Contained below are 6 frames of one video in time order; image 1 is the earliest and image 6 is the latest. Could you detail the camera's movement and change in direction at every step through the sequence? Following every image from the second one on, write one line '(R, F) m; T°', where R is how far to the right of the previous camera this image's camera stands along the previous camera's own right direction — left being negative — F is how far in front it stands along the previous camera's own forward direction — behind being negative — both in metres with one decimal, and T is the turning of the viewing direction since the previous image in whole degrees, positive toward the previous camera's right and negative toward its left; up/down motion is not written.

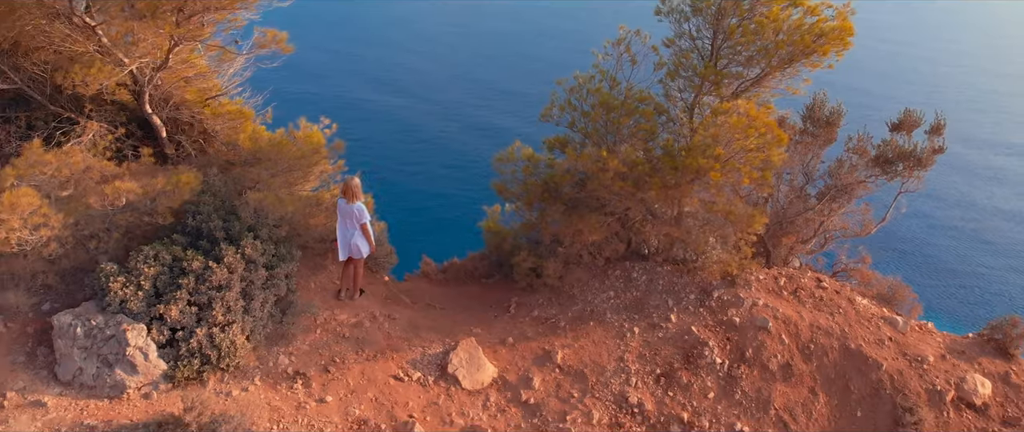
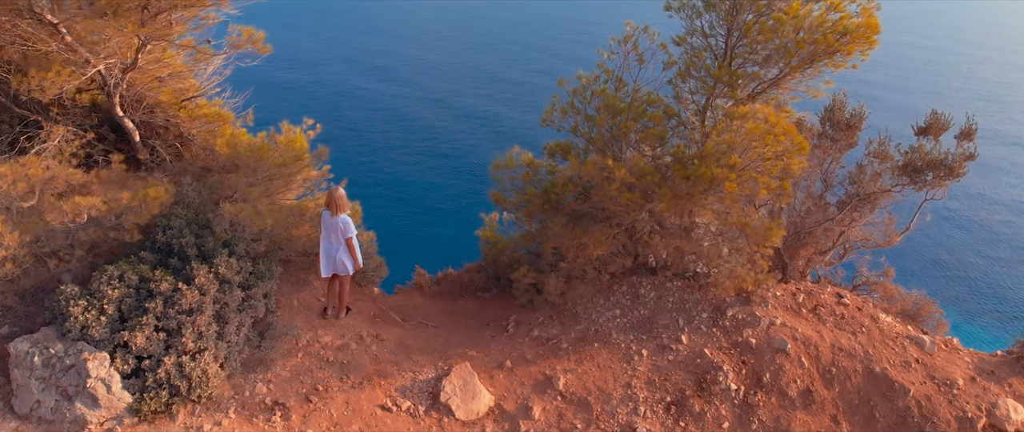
(0.0, +0.6) m; 0°
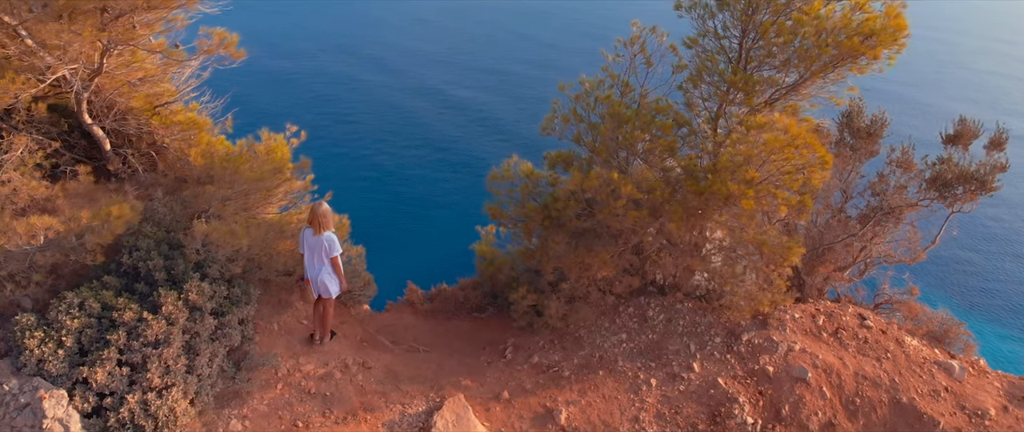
(0.0, +0.6) m; 0°
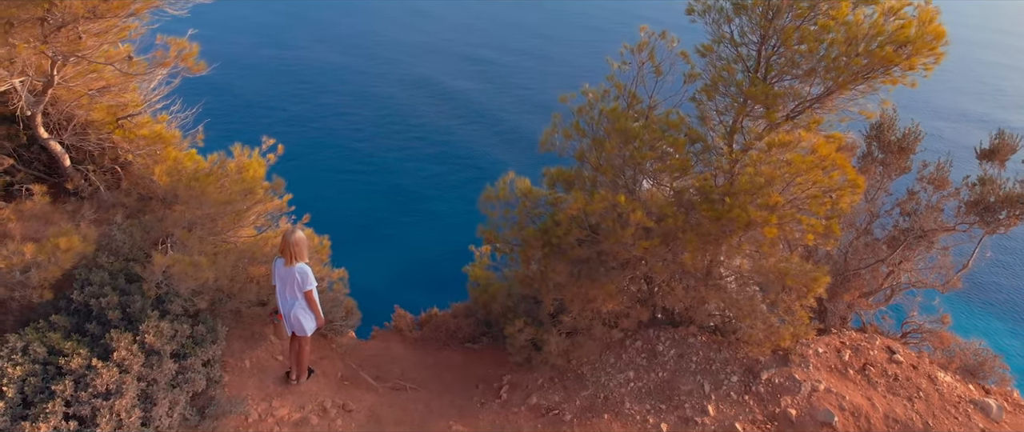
(0.0, +0.7) m; 0°
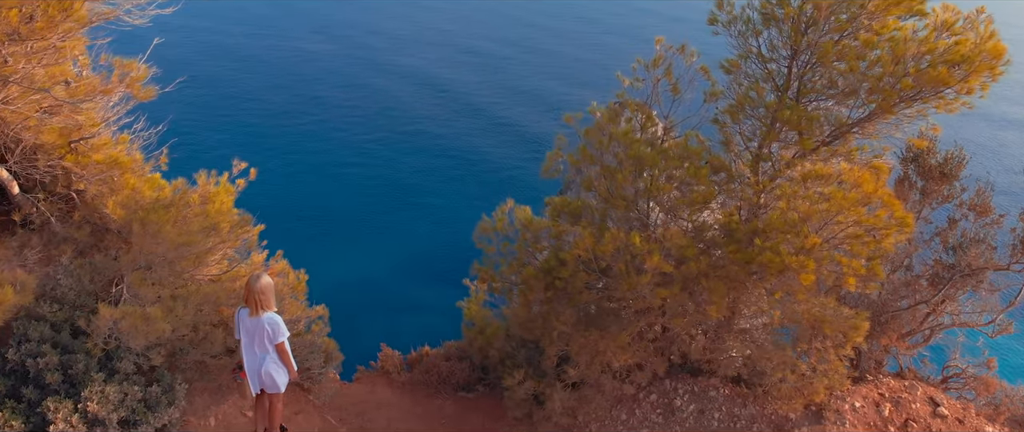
(0.0, +0.7) m; 0°
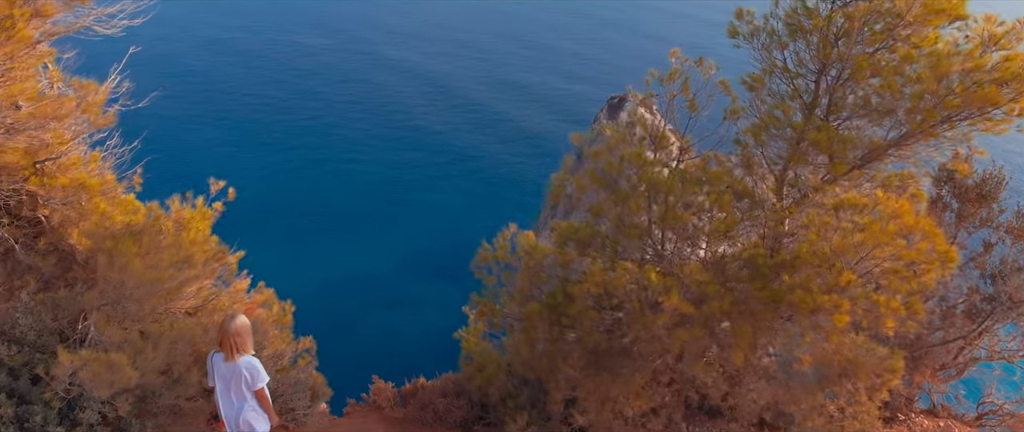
(0.0, +0.5) m; 0°
